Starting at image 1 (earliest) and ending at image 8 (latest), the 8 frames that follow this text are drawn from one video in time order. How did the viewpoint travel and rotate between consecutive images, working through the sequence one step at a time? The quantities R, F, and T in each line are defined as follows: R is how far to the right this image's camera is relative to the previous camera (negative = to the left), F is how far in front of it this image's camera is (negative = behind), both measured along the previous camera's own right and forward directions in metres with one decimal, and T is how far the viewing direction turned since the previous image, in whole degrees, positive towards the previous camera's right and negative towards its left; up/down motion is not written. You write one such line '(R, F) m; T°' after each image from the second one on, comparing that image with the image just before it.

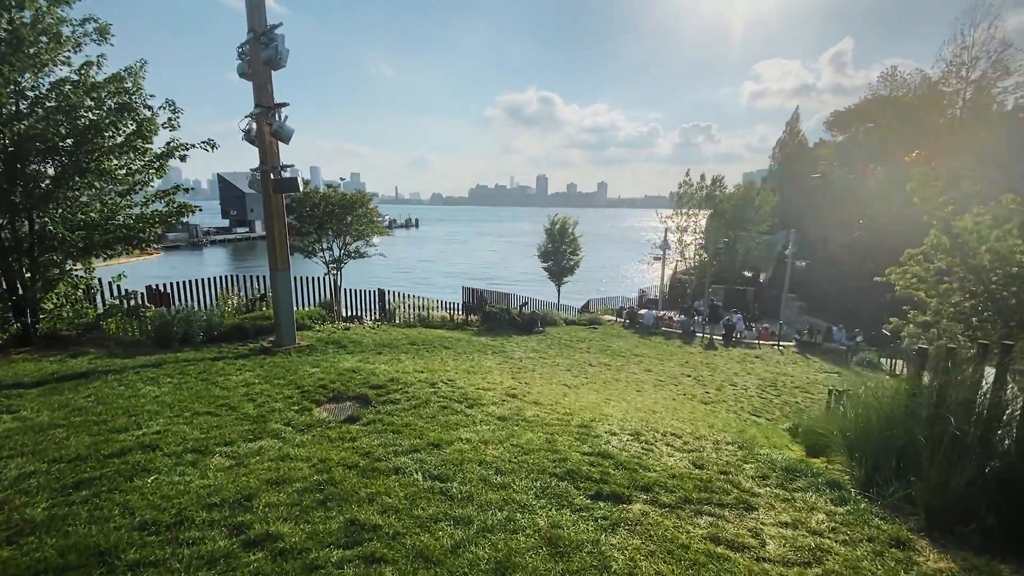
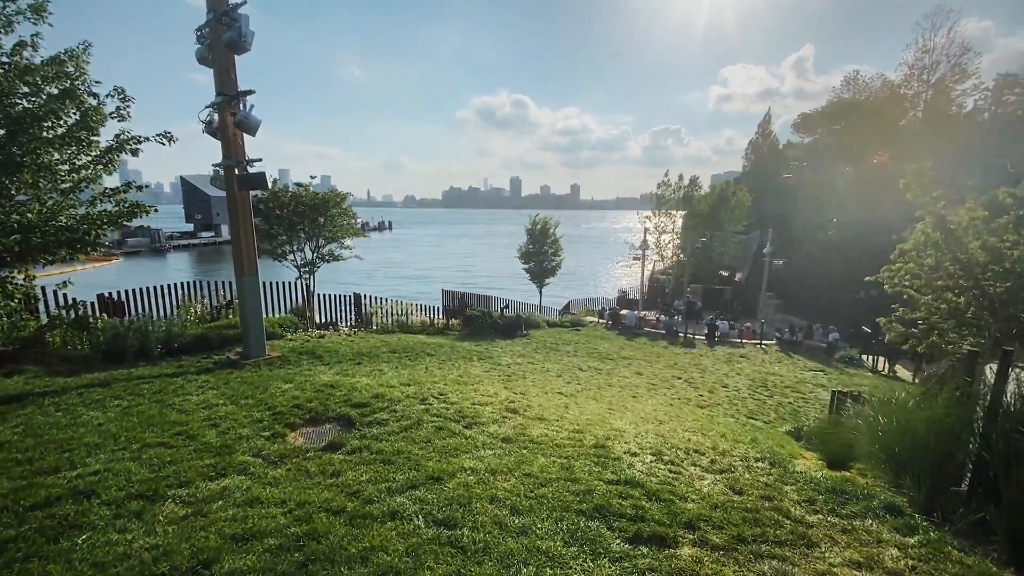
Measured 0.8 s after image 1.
(-0.3, +0.6) m; +3°
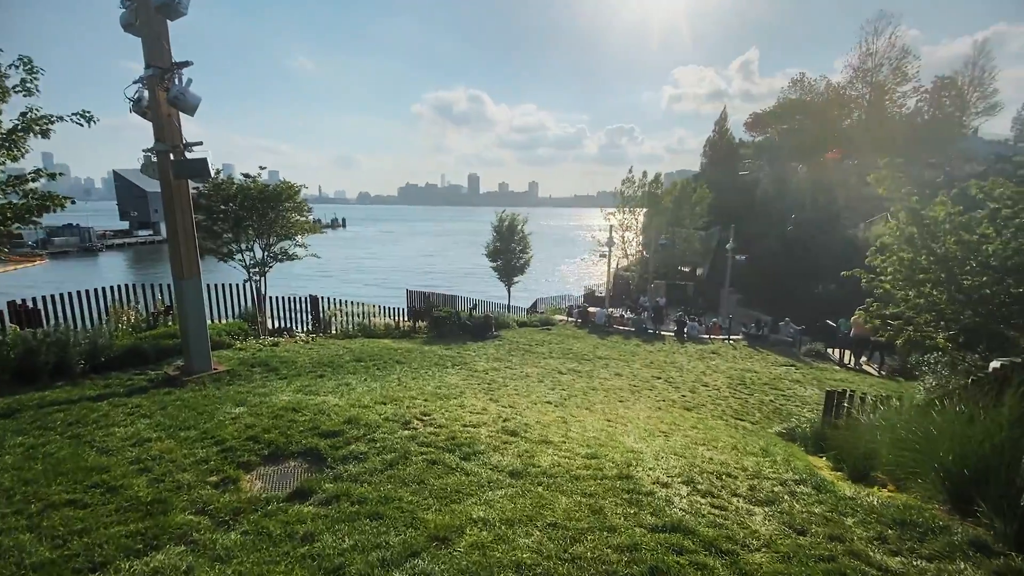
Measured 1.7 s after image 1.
(-0.4, +0.7) m; +5°
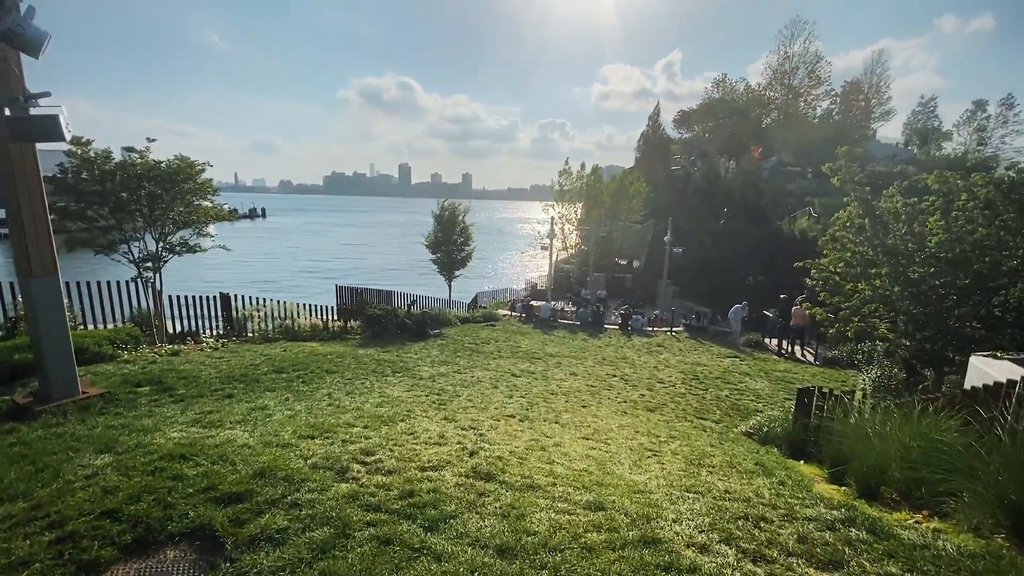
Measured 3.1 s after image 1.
(-0.3, +1.1) m; +8°
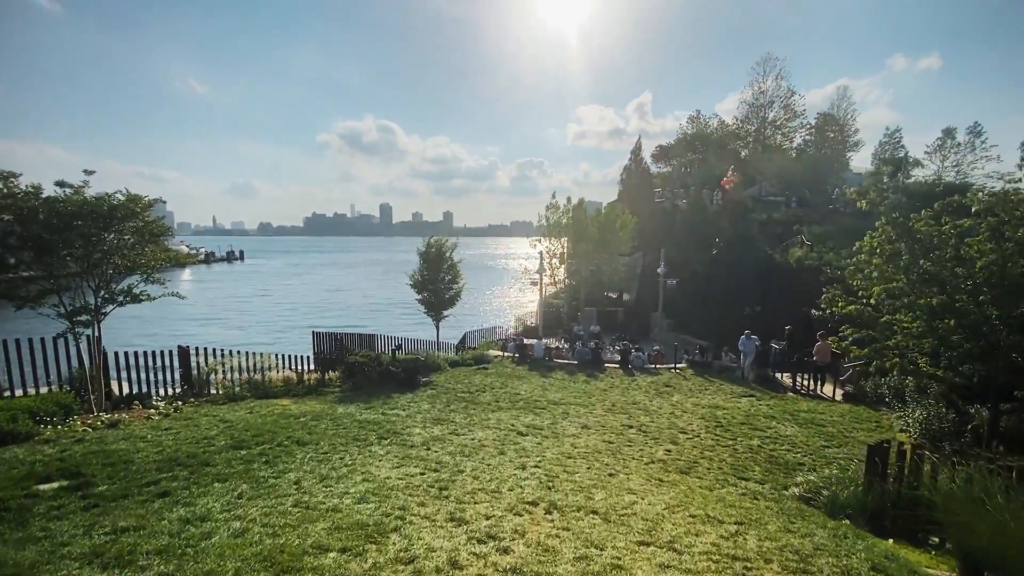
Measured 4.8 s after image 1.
(-0.4, +1.3) m; +2°
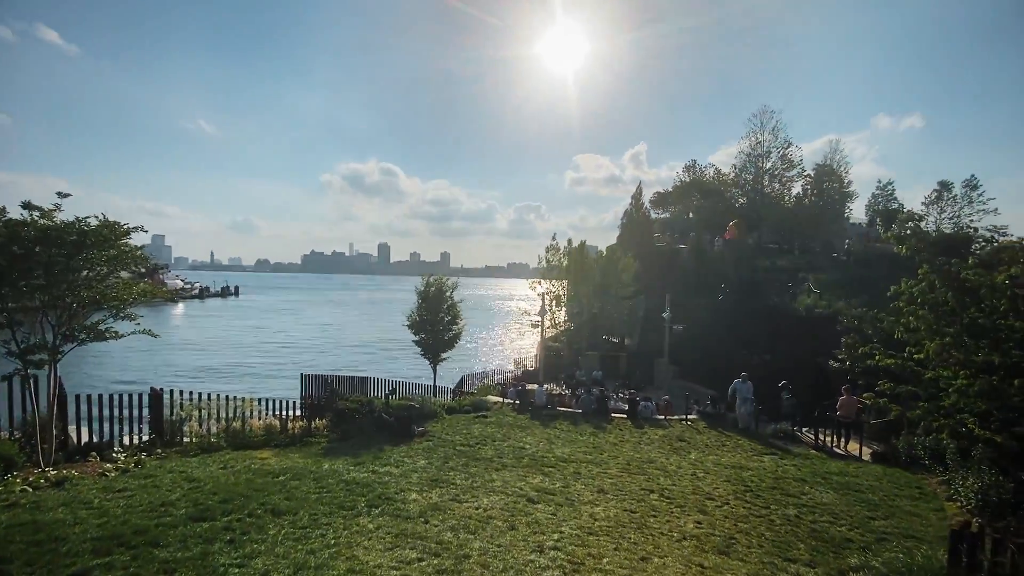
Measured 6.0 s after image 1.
(-0.3, +0.8) m; 0°
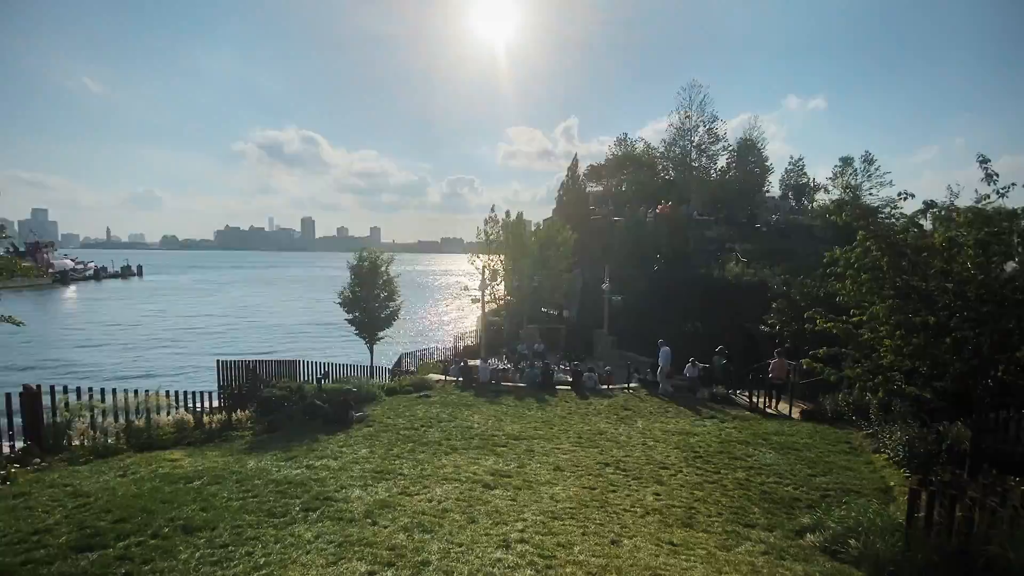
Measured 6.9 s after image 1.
(-0.2, +0.7) m; +8°
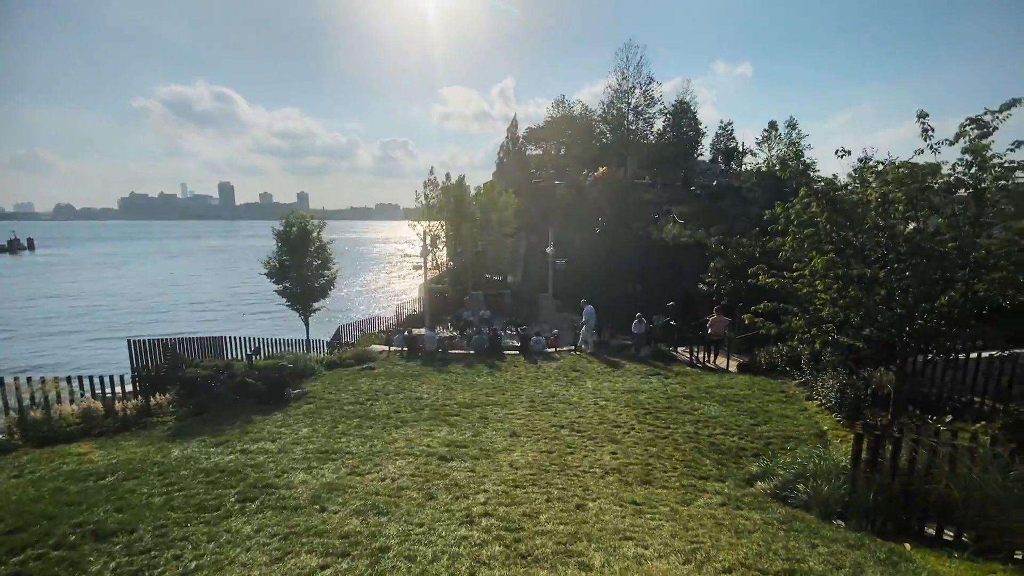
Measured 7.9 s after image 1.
(-0.2, +0.4) m; +7°
